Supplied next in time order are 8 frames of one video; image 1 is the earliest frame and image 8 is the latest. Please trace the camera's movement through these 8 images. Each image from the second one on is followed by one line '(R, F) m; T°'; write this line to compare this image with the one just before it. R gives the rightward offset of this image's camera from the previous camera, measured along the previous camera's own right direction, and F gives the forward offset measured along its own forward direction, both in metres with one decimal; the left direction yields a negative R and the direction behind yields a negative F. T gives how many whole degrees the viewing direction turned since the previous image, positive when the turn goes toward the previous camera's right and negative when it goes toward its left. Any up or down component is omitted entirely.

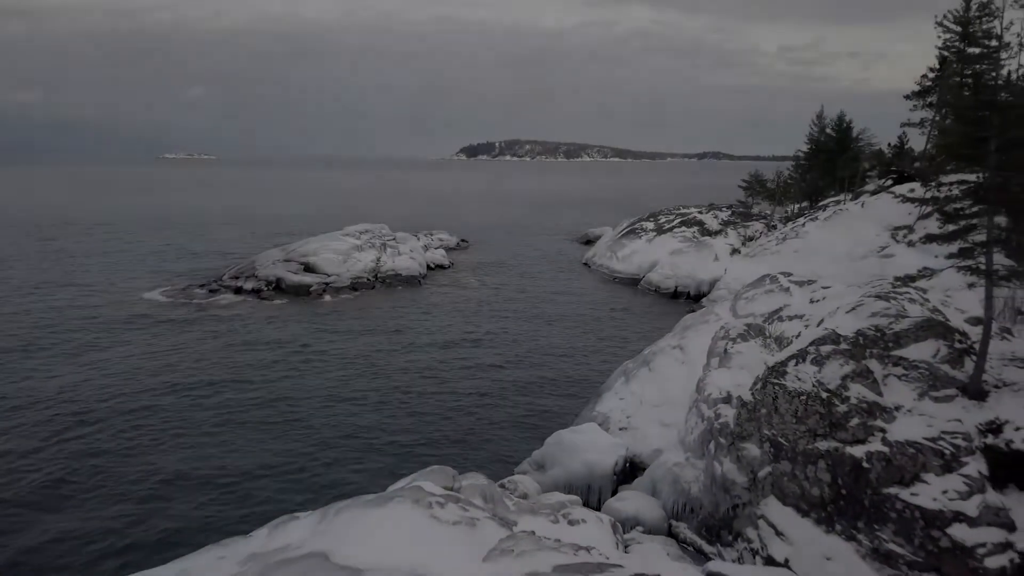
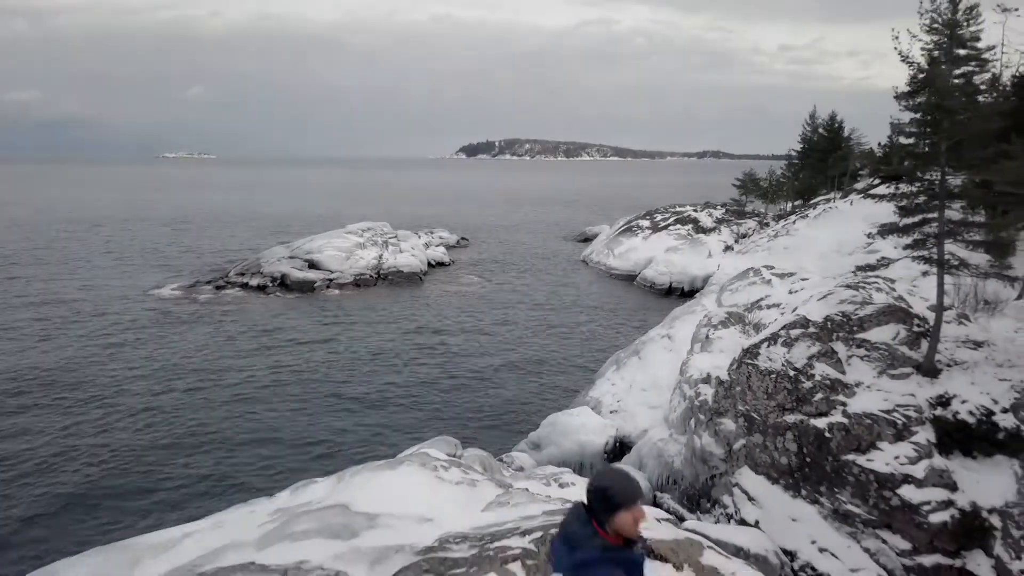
(+0.1, -1.0) m; 0°
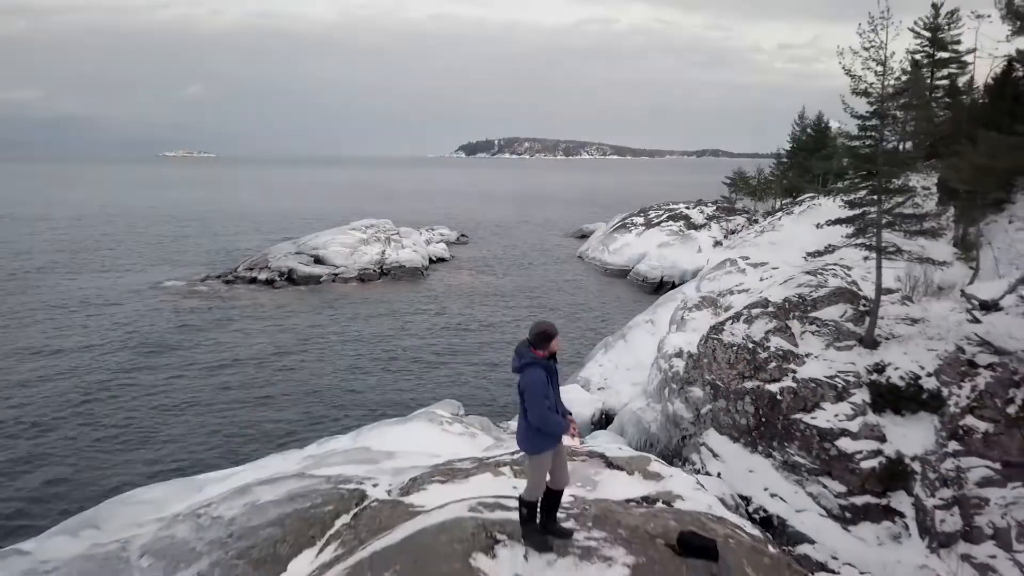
(+0.1, -1.7) m; 0°
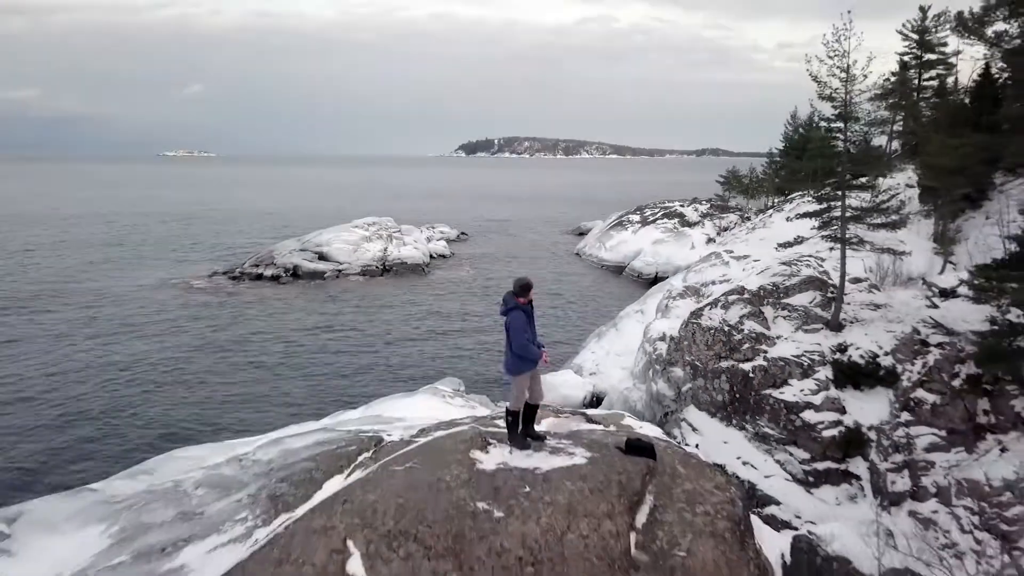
(+0.1, -1.2) m; 0°
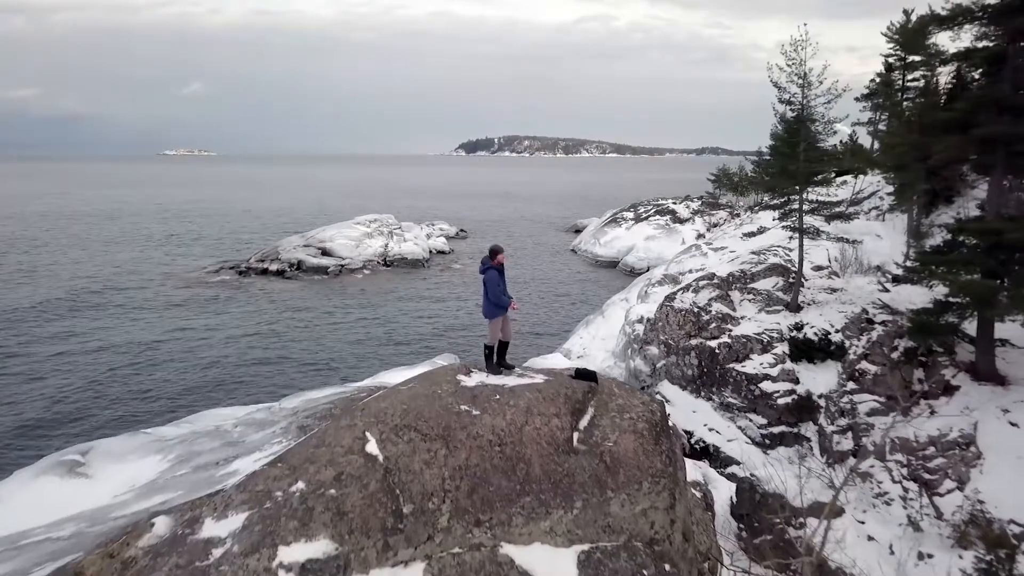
(+0.2, -1.5) m; 0°
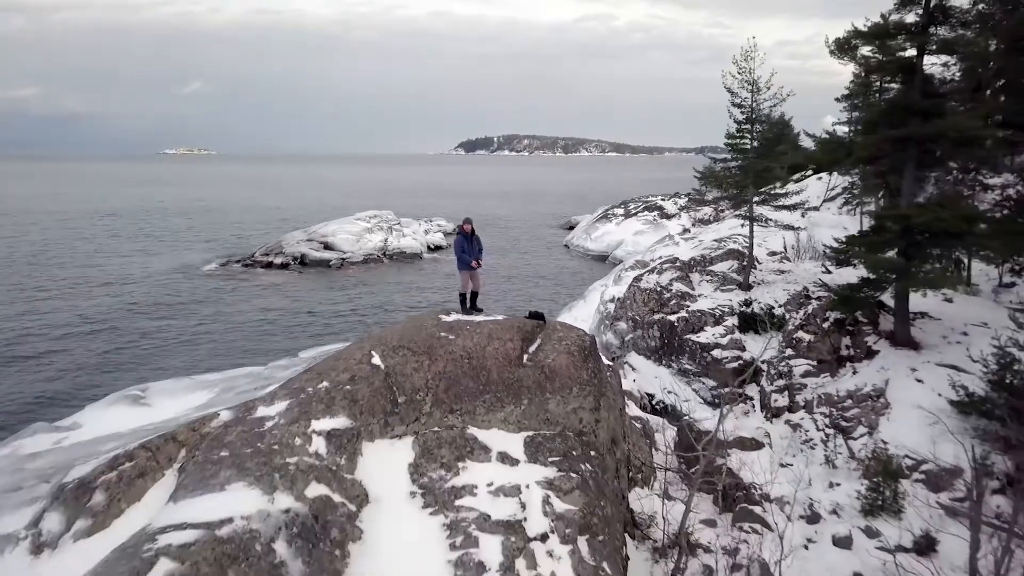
(+0.4, -2.1) m; 0°
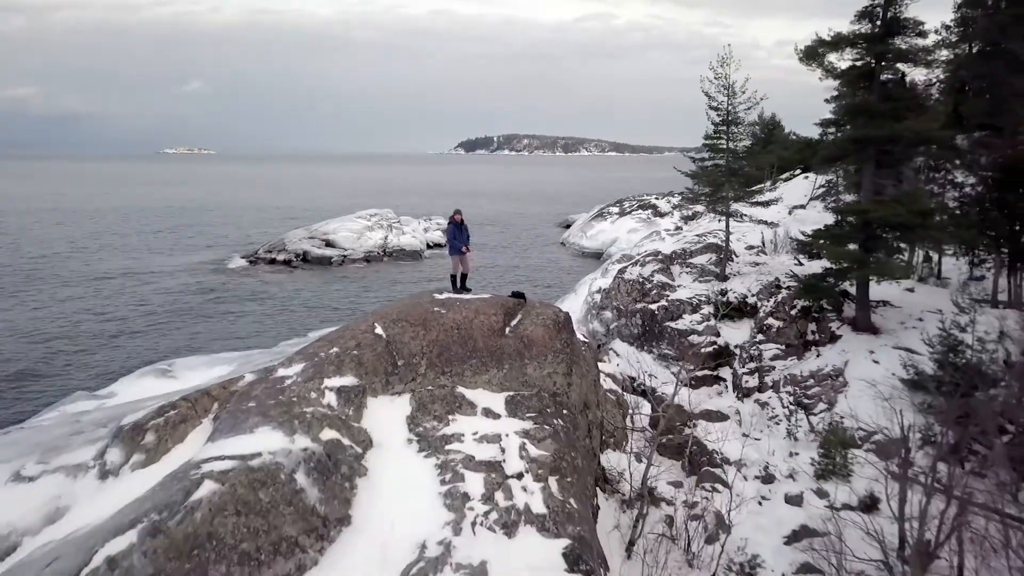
(+0.2, -1.3) m; 0°
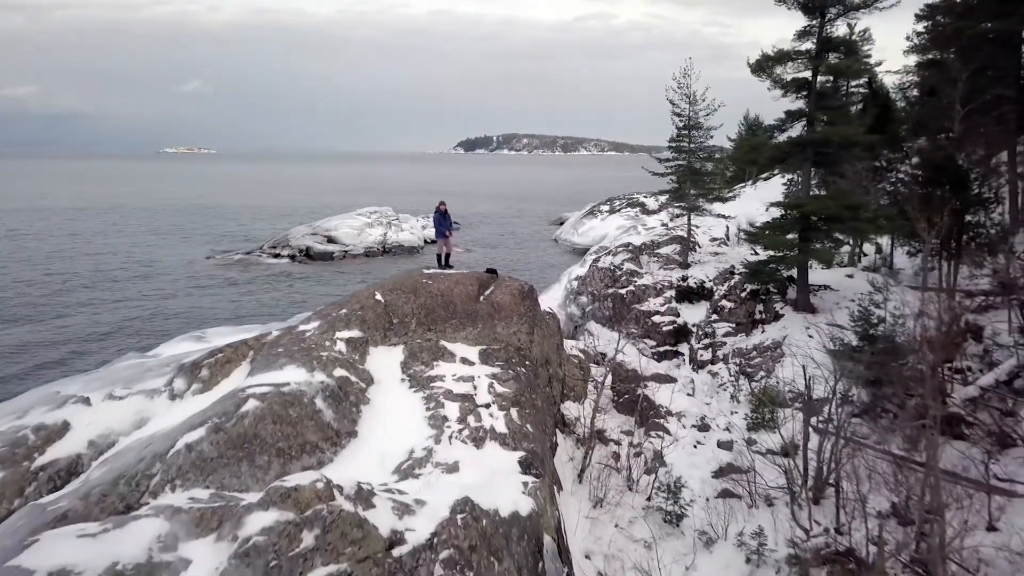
(+0.5, -2.3) m; 0°
